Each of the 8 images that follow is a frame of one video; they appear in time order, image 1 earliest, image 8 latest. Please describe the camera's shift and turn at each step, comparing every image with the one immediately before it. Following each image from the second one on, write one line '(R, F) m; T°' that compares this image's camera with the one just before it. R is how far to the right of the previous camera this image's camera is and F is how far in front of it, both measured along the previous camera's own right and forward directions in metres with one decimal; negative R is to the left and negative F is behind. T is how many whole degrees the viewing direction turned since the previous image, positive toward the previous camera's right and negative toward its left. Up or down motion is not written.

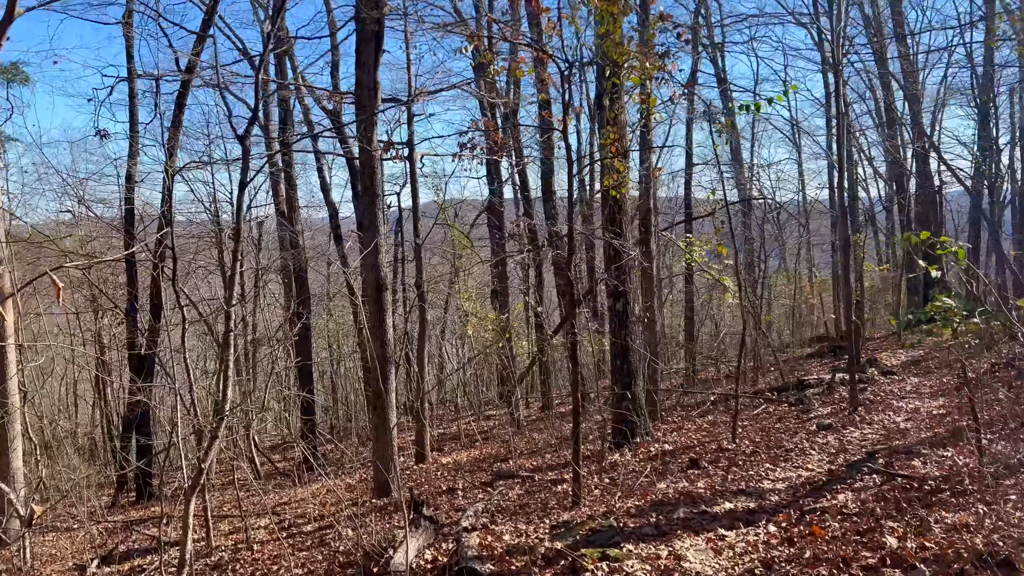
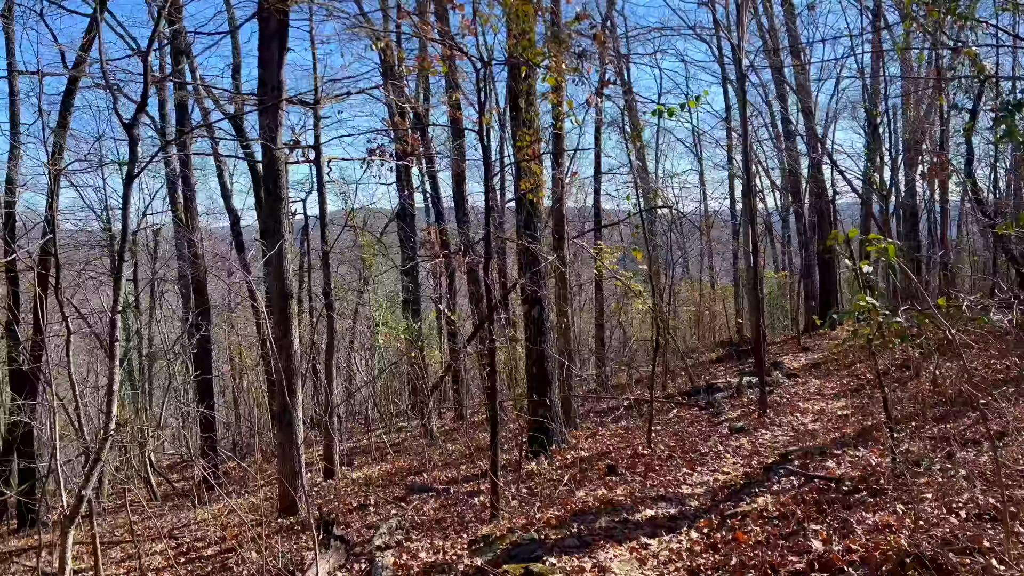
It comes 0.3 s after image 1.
(0.0, +0.2) m; +6°
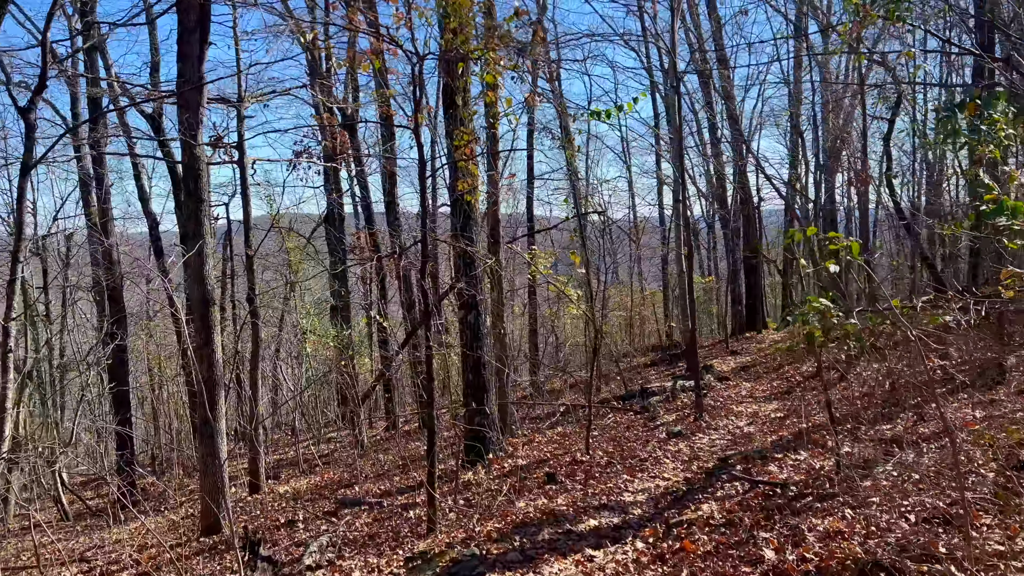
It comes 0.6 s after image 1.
(0.0, +0.2) m; +5°
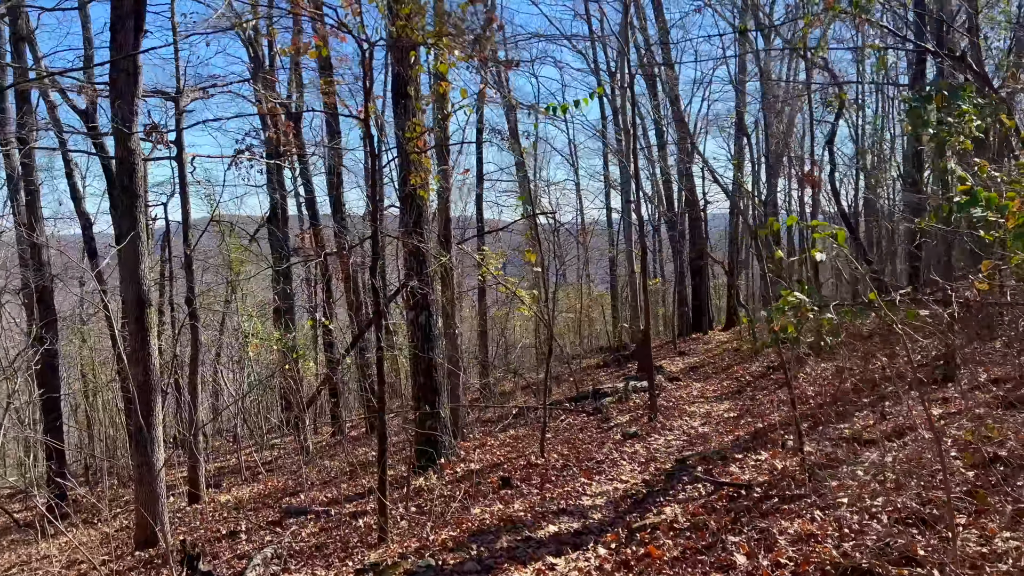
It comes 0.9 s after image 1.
(-0.1, +0.2) m; +4°
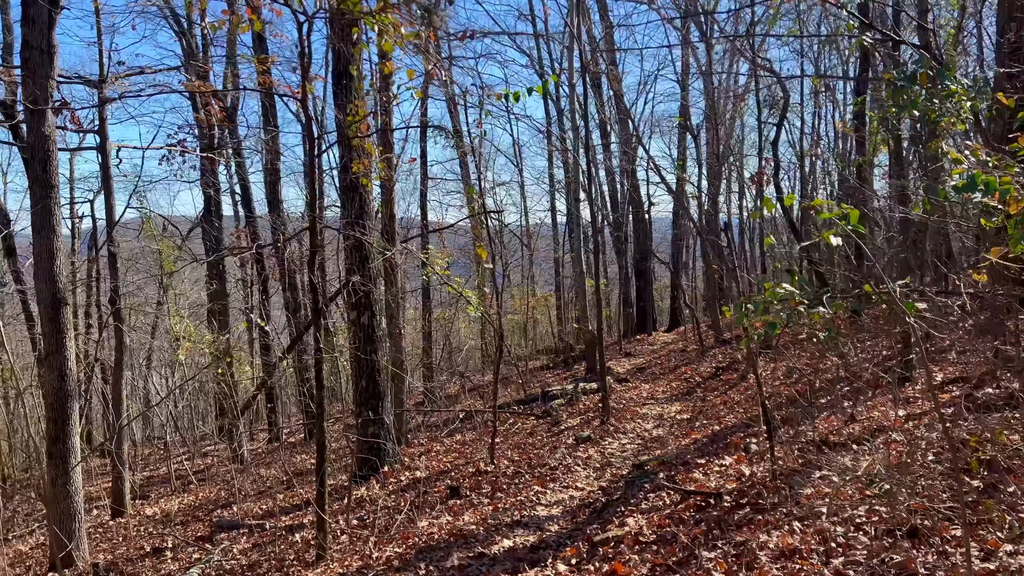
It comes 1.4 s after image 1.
(-0.1, +0.4) m; +4°
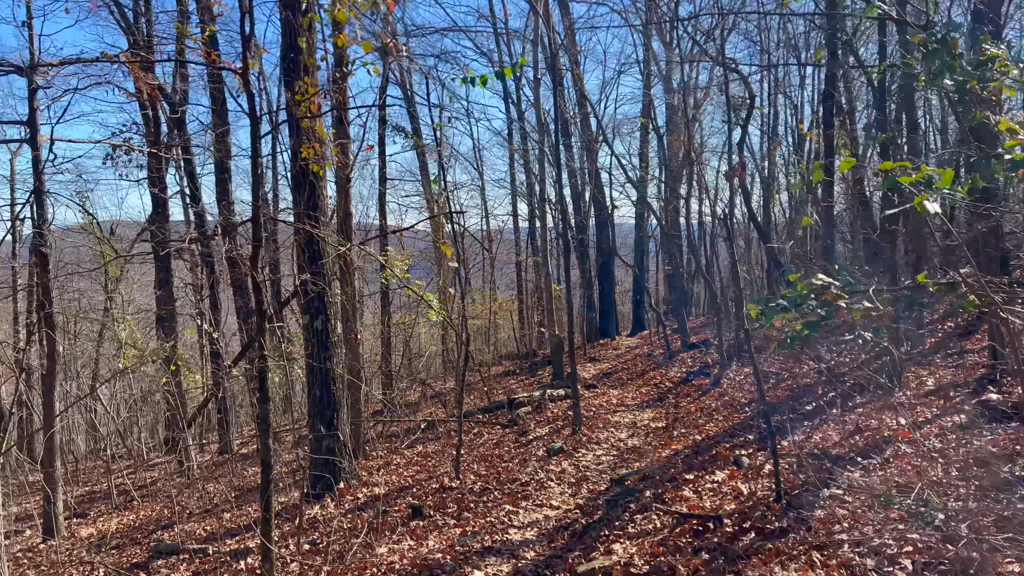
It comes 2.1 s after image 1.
(-0.1, +0.5) m; +3°
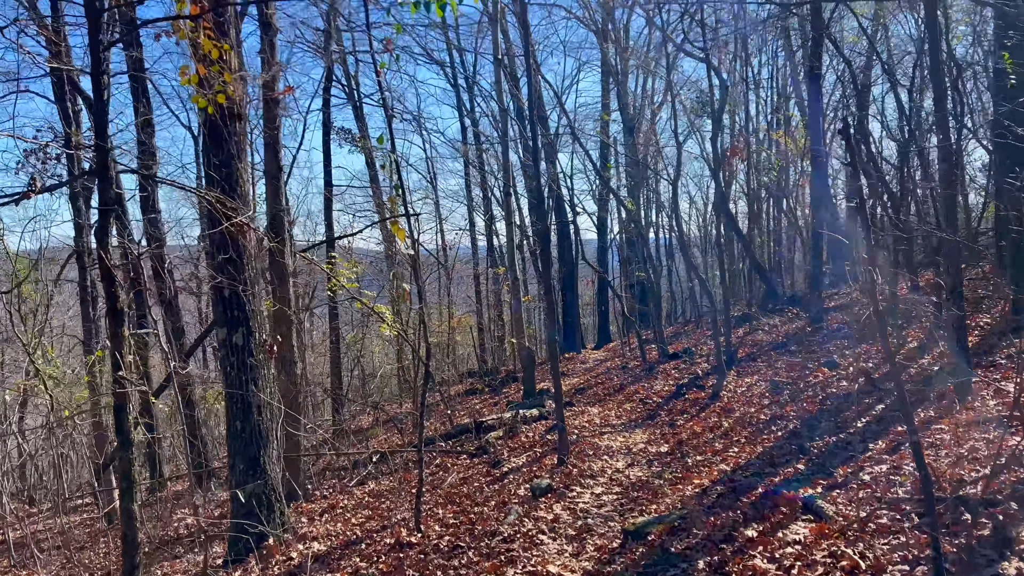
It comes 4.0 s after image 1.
(-0.1, +1.5) m; +3°
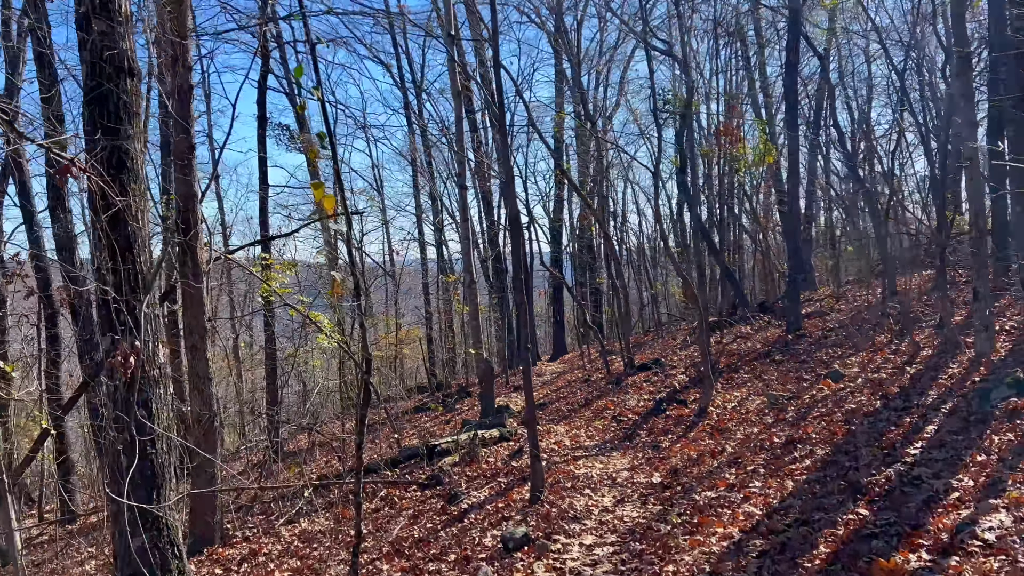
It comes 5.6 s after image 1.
(-0.1, +1.2) m; +4°
